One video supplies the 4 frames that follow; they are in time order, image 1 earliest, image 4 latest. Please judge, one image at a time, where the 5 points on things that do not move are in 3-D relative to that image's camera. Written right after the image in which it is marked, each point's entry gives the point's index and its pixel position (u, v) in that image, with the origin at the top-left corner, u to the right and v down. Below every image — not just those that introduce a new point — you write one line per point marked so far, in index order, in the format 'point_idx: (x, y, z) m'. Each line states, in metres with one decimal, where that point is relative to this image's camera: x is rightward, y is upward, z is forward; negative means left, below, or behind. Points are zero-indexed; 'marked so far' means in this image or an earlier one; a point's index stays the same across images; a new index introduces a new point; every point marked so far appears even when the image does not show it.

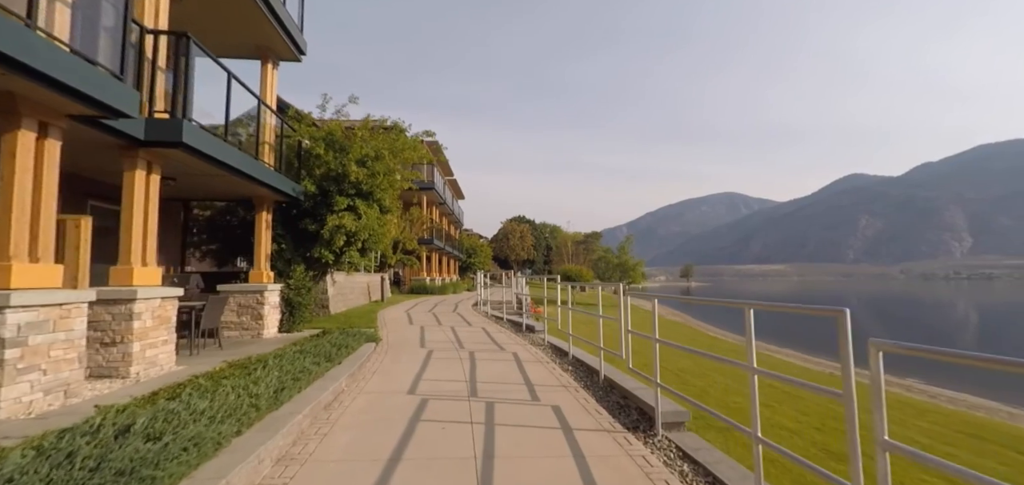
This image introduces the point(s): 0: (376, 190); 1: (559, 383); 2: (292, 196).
0: (-3.4, +1.3, +12.7) m
1: (+0.7, -2.0, +7.2) m
2: (-5.0, +1.0, +11.5) m
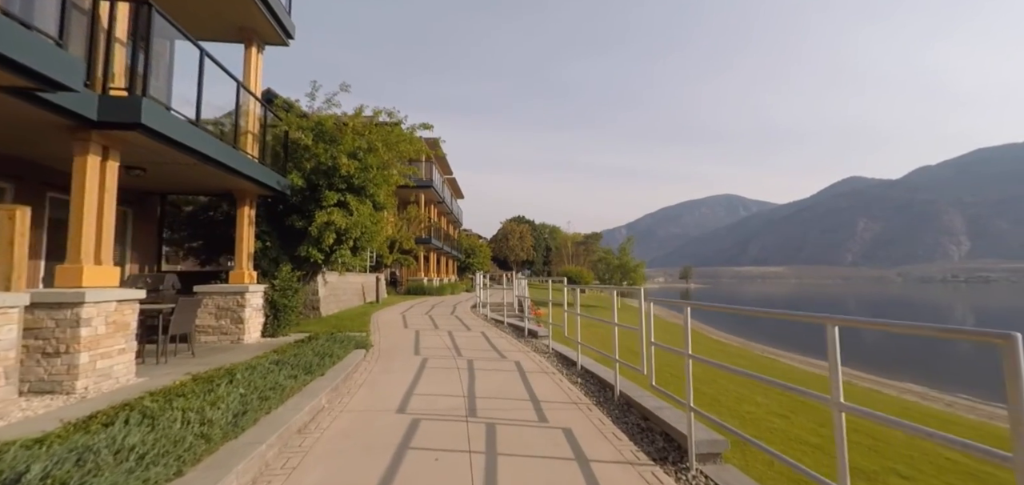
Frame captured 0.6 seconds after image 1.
0: (-3.3, +1.3, +11.9) m
1: (+0.7, -2.0, +6.4) m
2: (-4.9, +1.1, +10.7) m
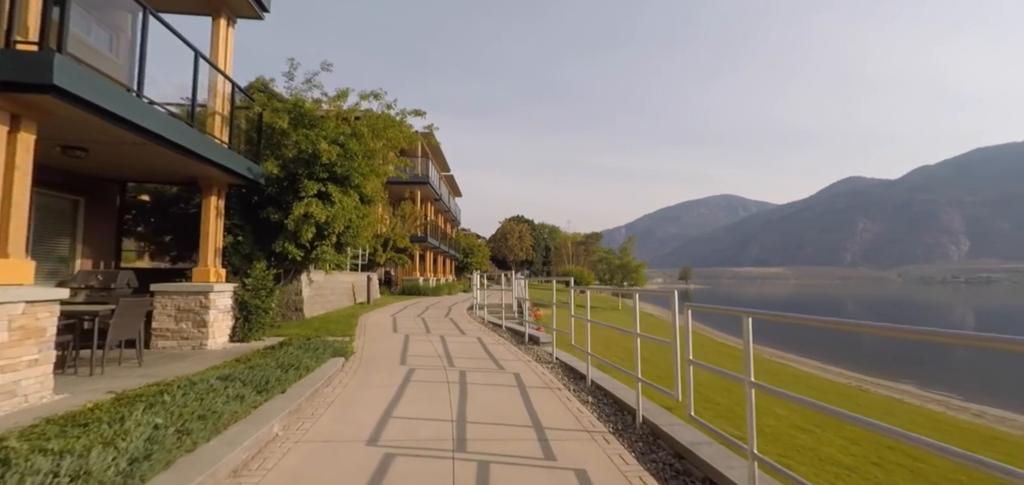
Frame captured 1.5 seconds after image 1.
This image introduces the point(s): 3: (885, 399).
0: (-3.3, +1.4, +10.8) m
1: (+0.7, -1.9, +5.3) m
2: (-4.9, +1.2, +9.6) m
3: (+7.9, -3.3, +10.9) m
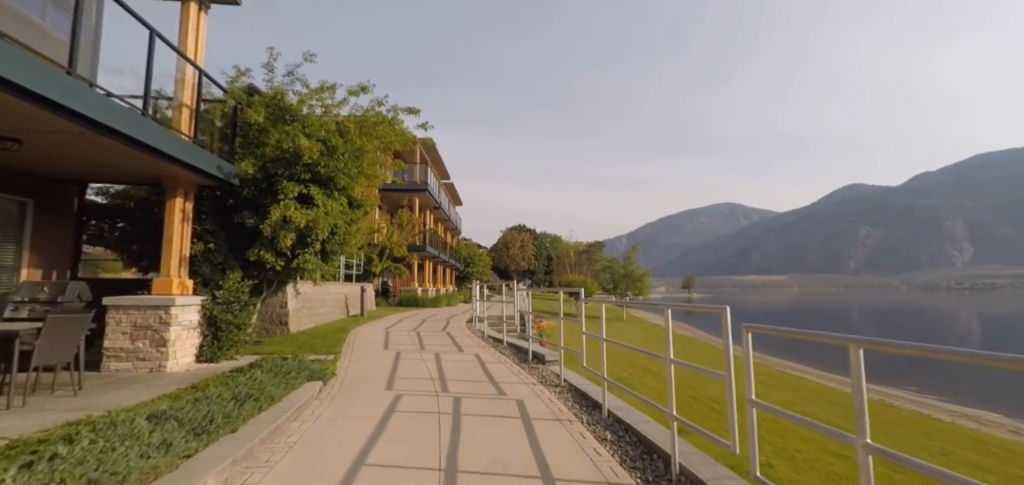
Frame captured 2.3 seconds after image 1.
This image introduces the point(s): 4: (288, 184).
0: (-3.3, +1.3, +9.8) m
1: (+0.7, -1.9, +4.2) m
2: (-4.9, +1.1, +8.6) m
3: (+8.0, -3.4, +9.8) m
4: (-4.1, +1.1, +9.2) m
